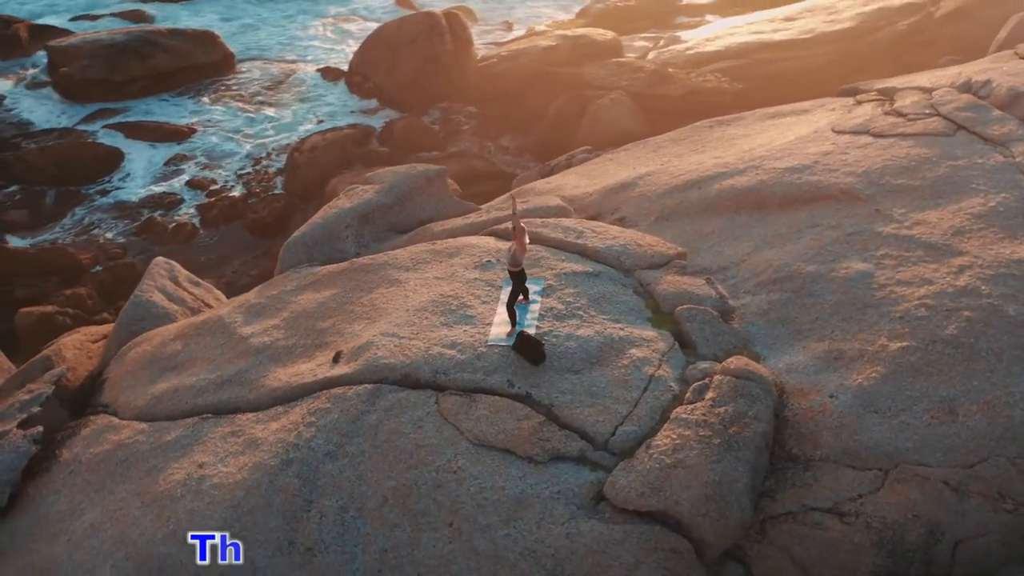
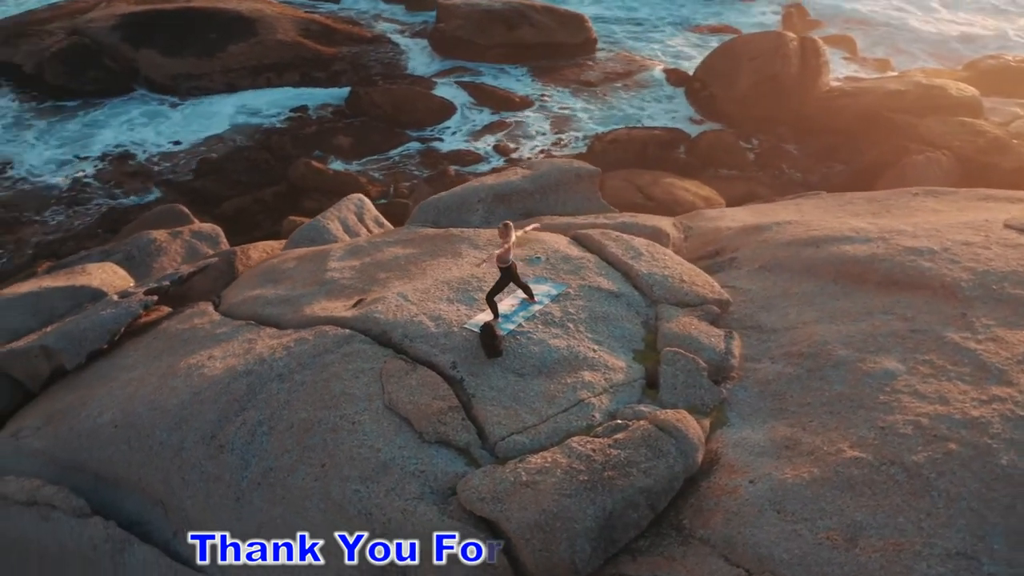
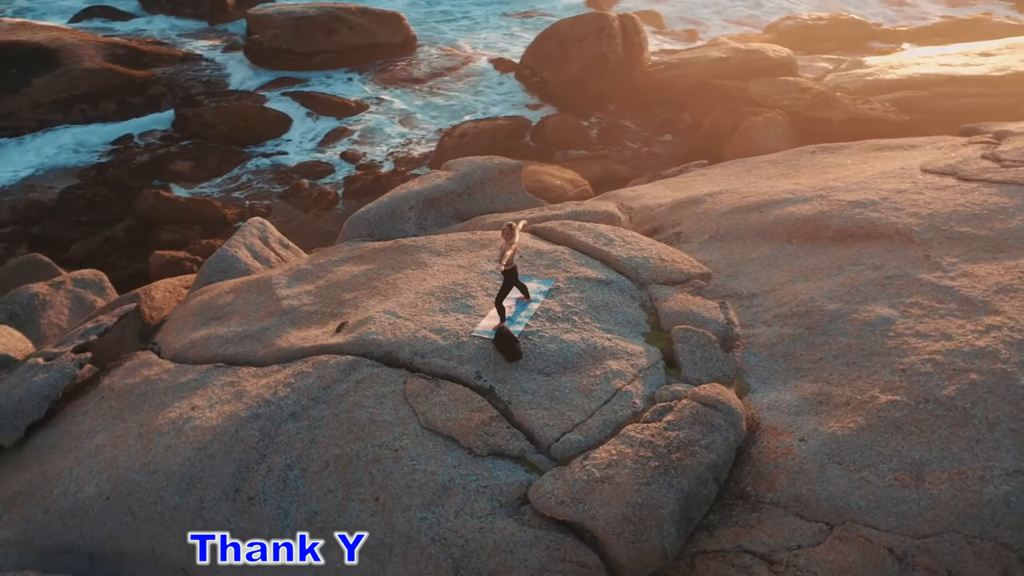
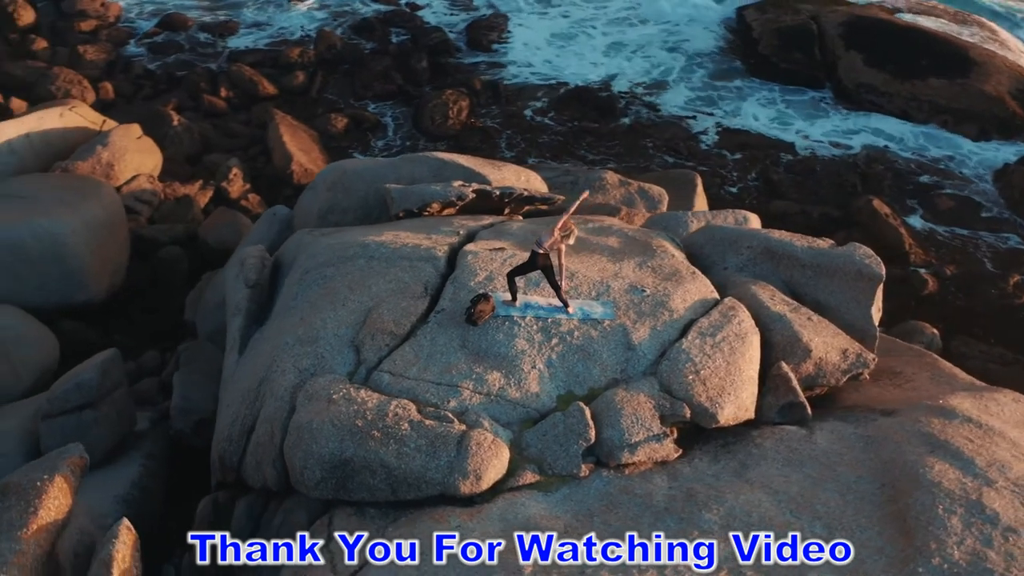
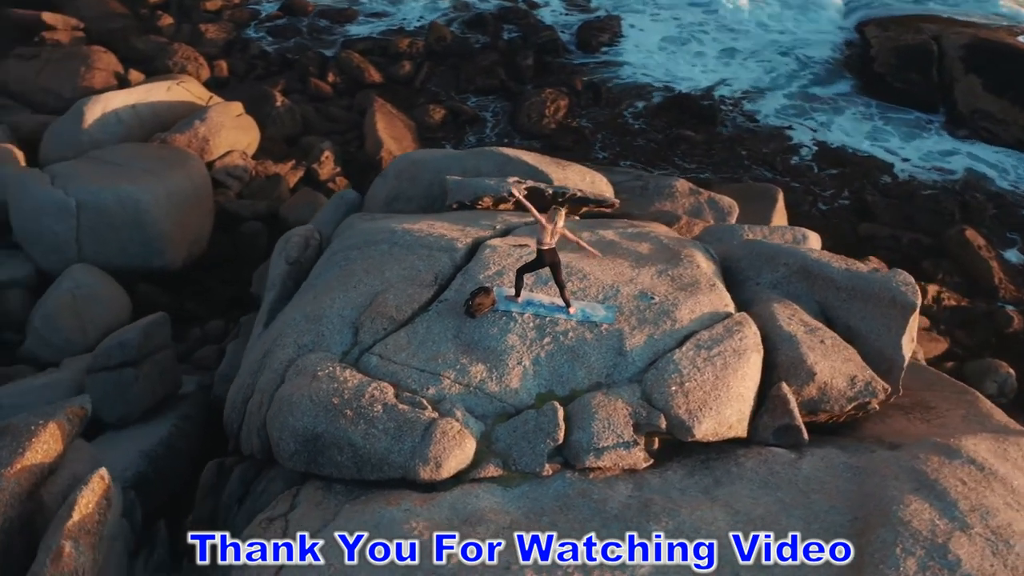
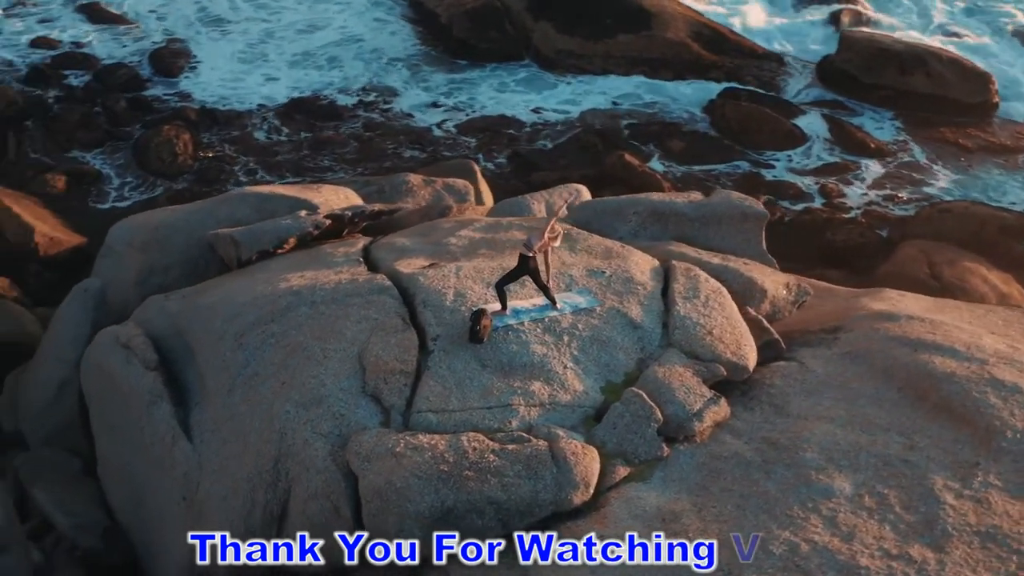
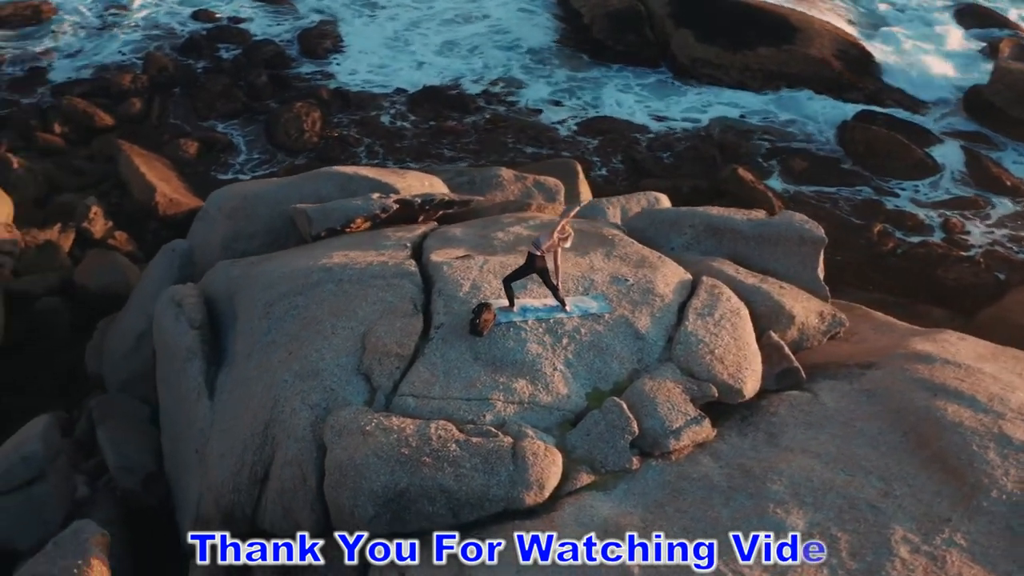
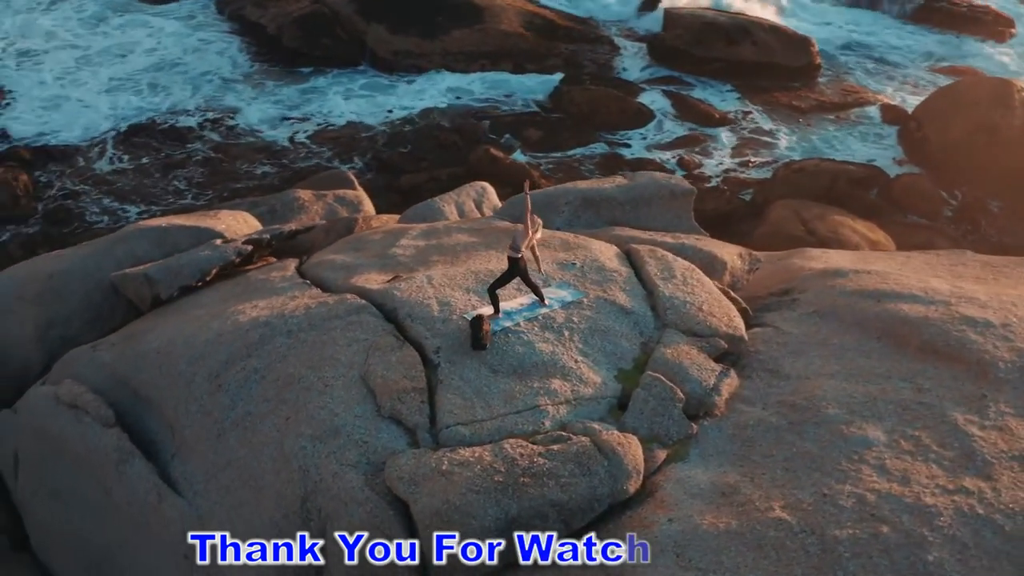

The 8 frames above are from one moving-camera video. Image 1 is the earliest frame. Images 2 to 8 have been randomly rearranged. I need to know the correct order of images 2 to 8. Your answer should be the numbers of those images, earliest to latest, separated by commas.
3, 2, 8, 6, 7, 4, 5
